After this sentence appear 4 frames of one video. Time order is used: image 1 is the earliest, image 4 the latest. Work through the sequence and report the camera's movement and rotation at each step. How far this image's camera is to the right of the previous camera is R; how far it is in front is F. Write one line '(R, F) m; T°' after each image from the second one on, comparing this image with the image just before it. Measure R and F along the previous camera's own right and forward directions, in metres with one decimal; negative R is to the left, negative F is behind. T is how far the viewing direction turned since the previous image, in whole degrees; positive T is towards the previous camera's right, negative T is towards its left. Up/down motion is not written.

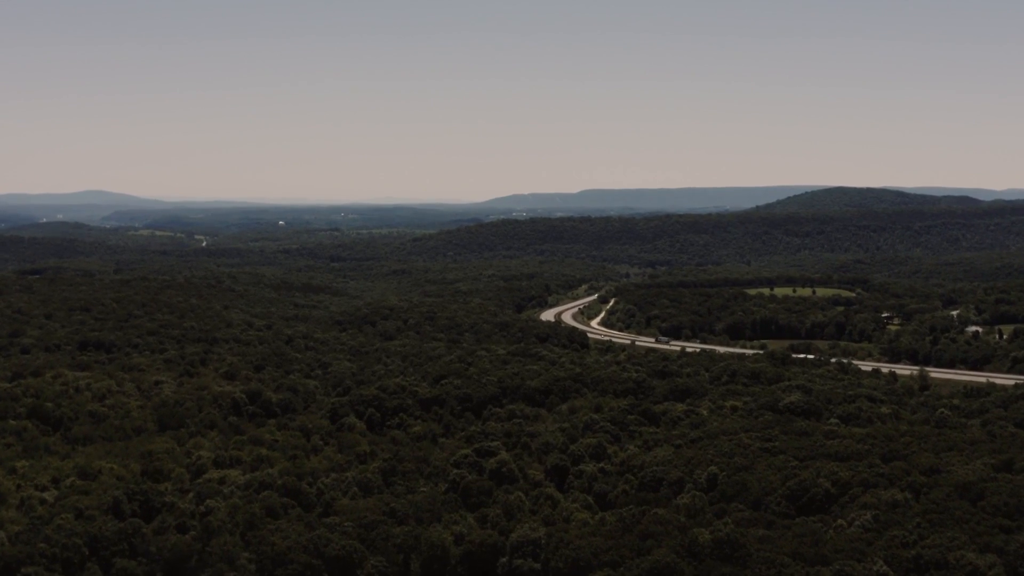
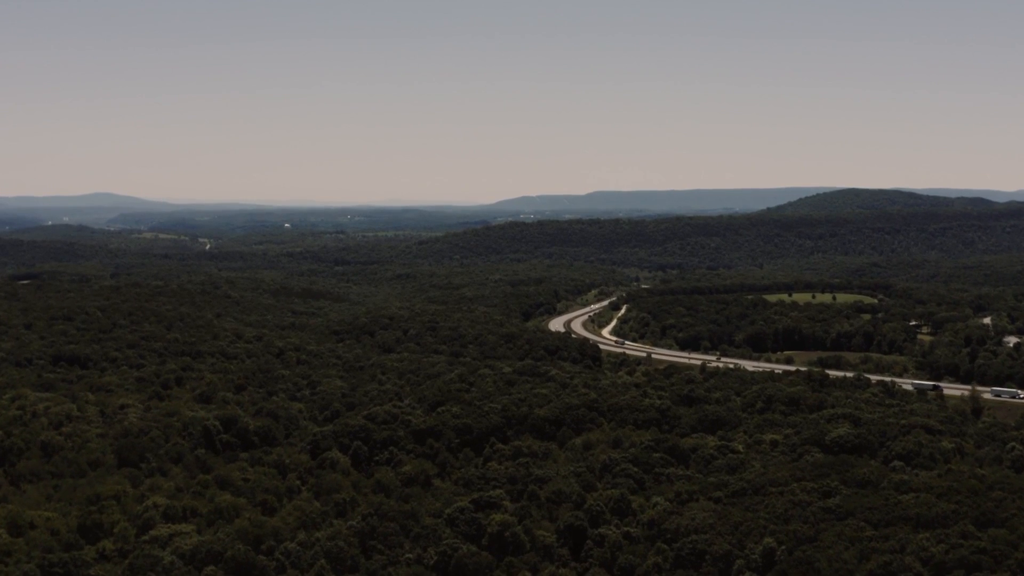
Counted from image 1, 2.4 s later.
(+0.1, +5.2) m; 0°
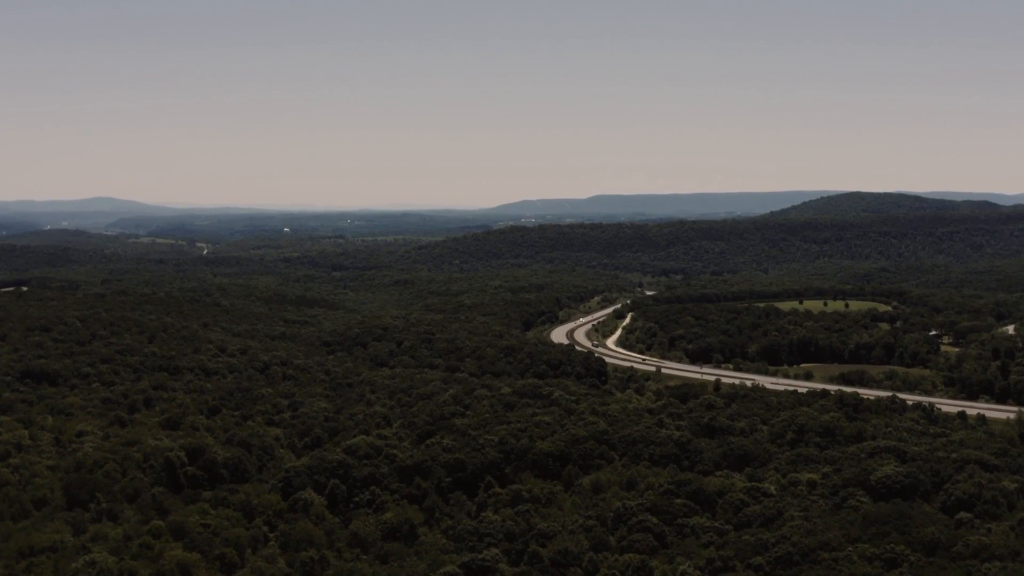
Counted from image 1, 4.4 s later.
(+0.1, +4.4) m; 0°
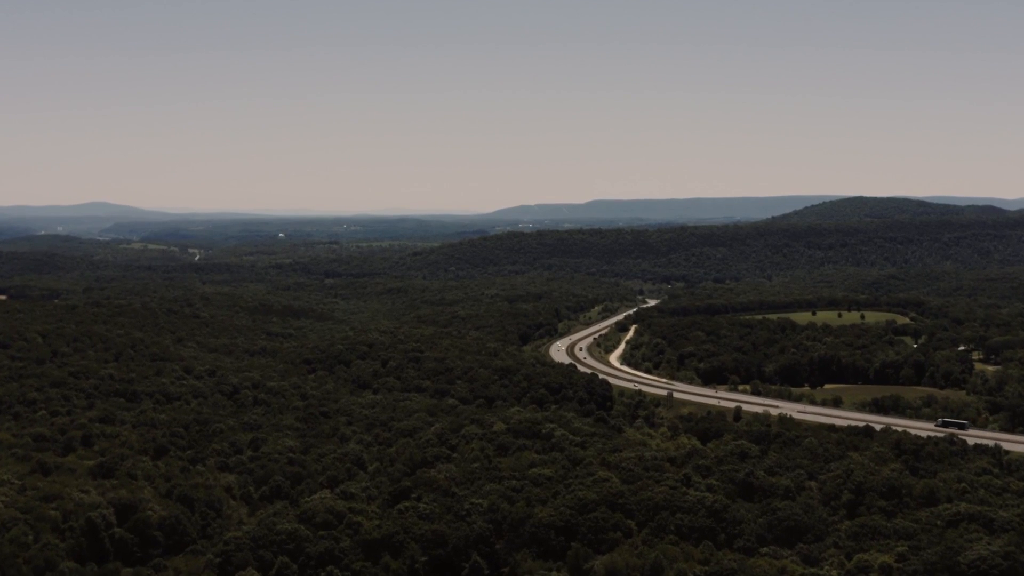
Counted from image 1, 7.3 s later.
(+0.2, +6.3) m; 0°
